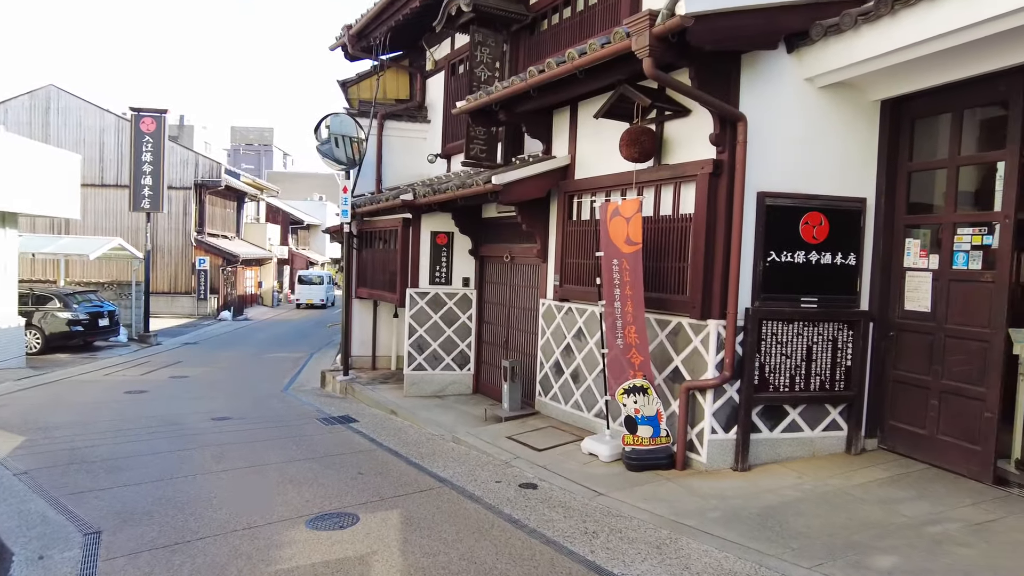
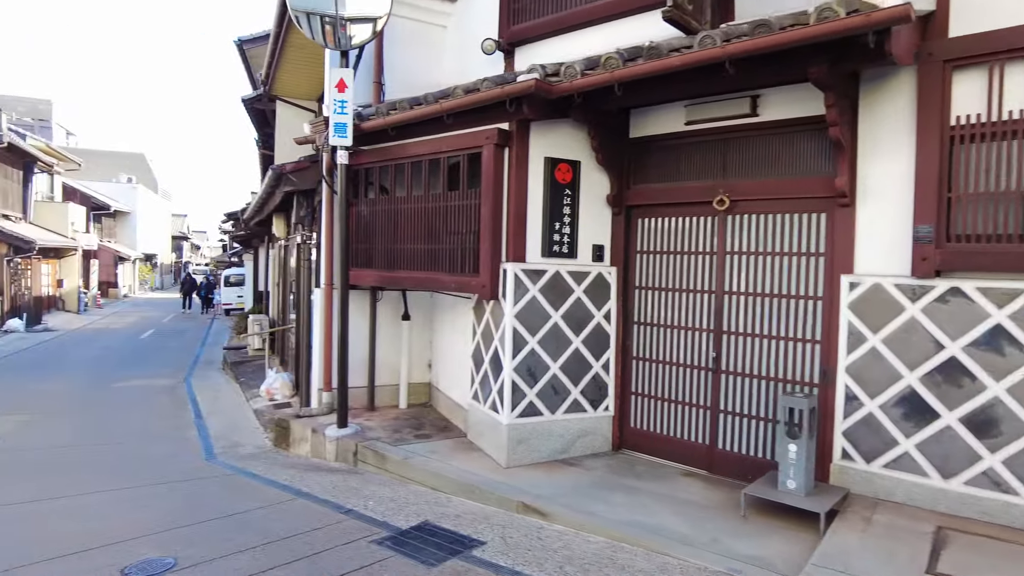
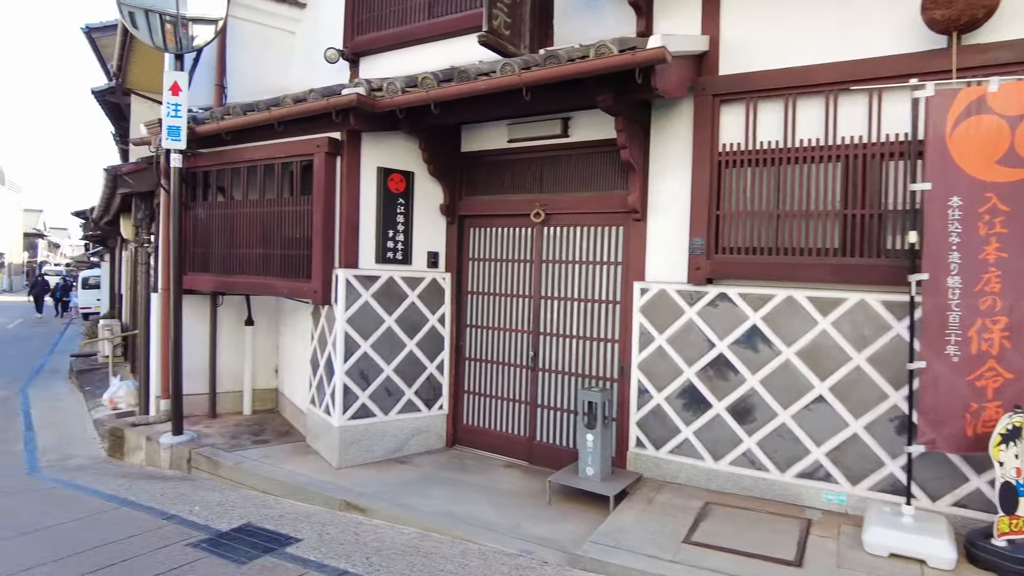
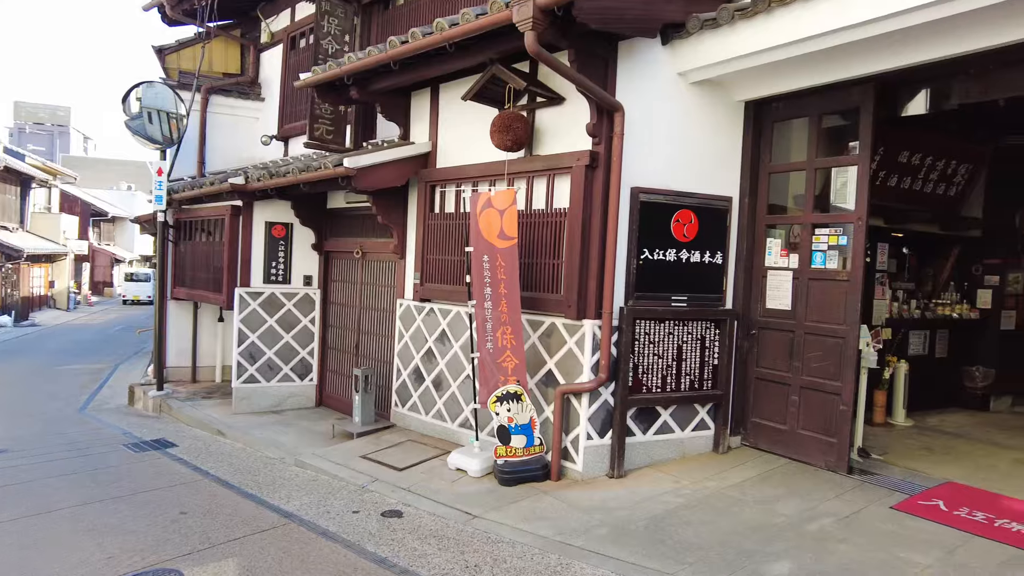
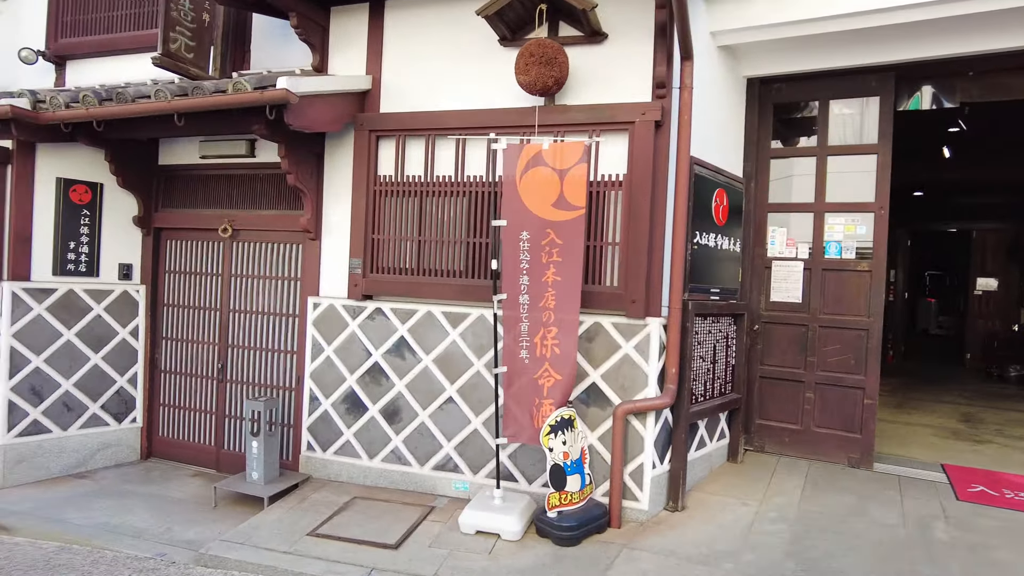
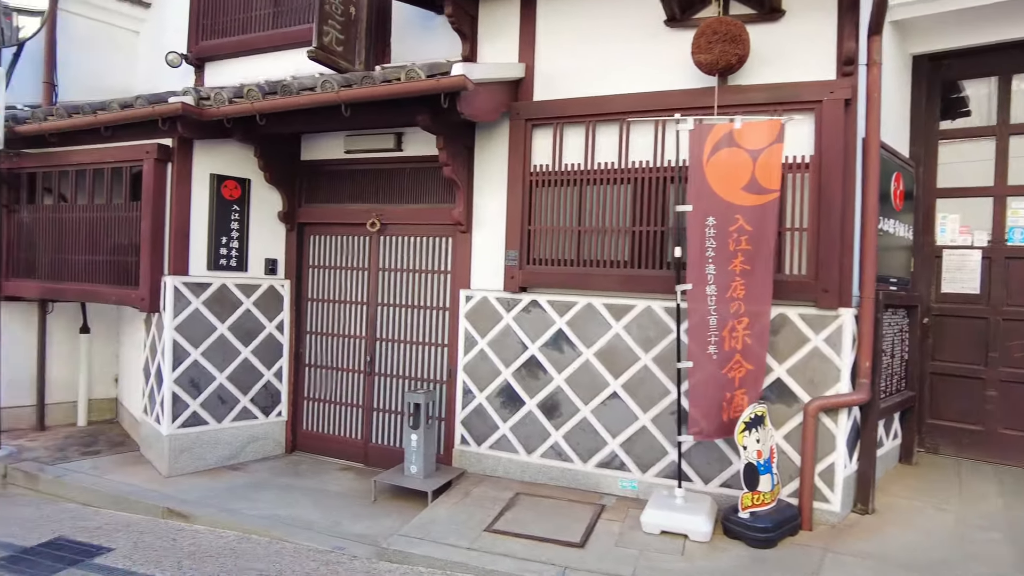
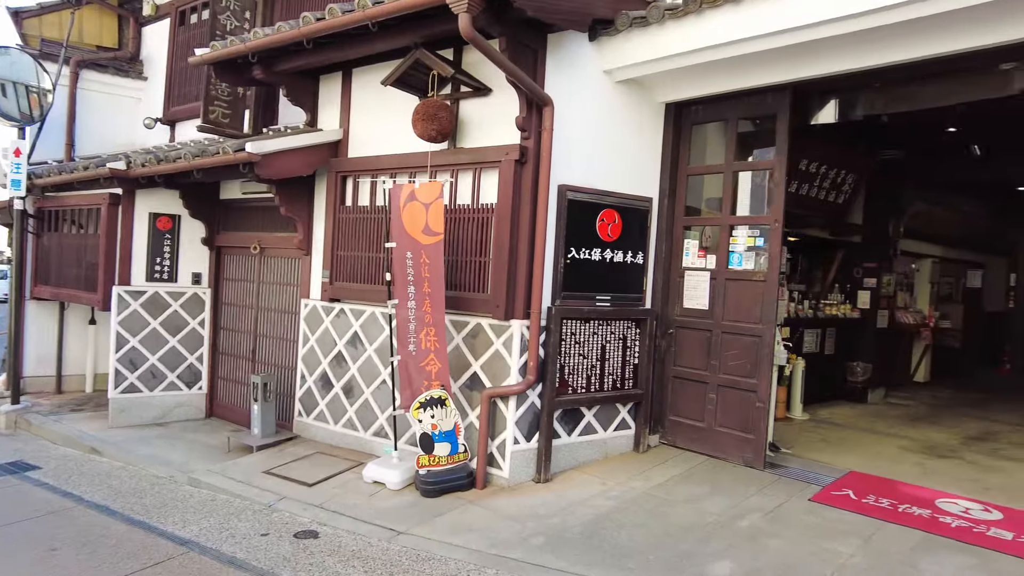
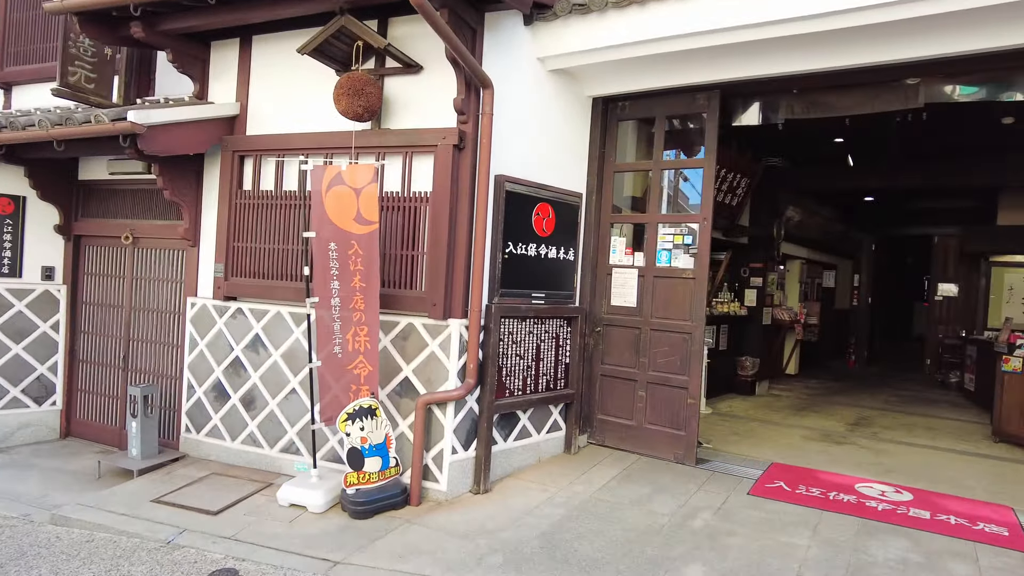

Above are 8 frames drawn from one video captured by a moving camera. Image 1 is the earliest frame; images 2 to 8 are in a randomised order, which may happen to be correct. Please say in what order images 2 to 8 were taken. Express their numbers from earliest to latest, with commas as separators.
4, 7, 8, 5, 6, 3, 2
